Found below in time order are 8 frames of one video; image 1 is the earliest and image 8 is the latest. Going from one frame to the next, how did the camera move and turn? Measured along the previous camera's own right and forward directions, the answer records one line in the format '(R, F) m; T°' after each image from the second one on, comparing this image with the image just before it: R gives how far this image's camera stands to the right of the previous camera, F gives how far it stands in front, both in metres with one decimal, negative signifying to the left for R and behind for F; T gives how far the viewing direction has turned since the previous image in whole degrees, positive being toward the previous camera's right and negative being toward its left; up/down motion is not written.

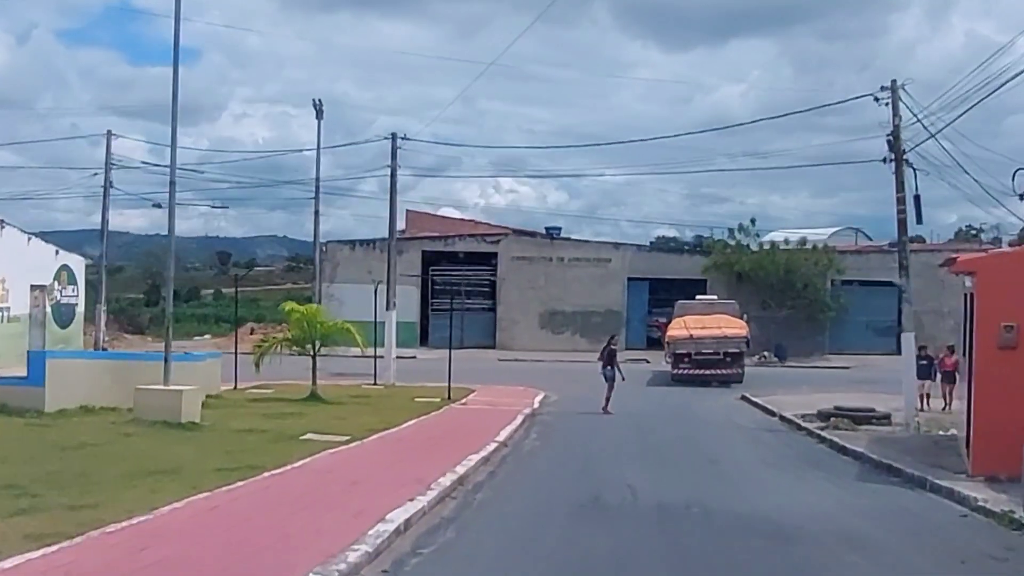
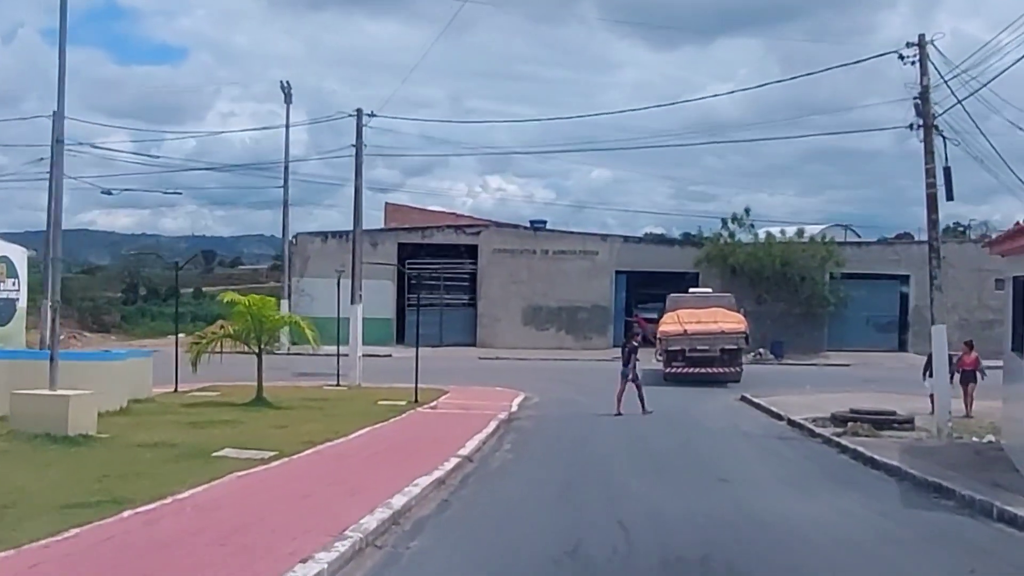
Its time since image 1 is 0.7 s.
(+0.3, +3.2) m; +1°
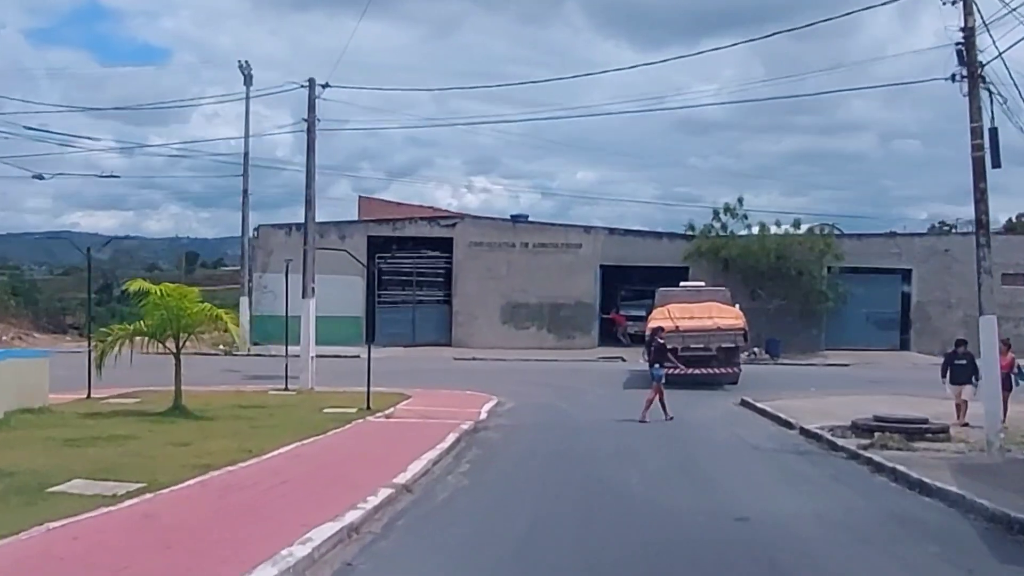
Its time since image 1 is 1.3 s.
(+0.3, +3.6) m; +1°
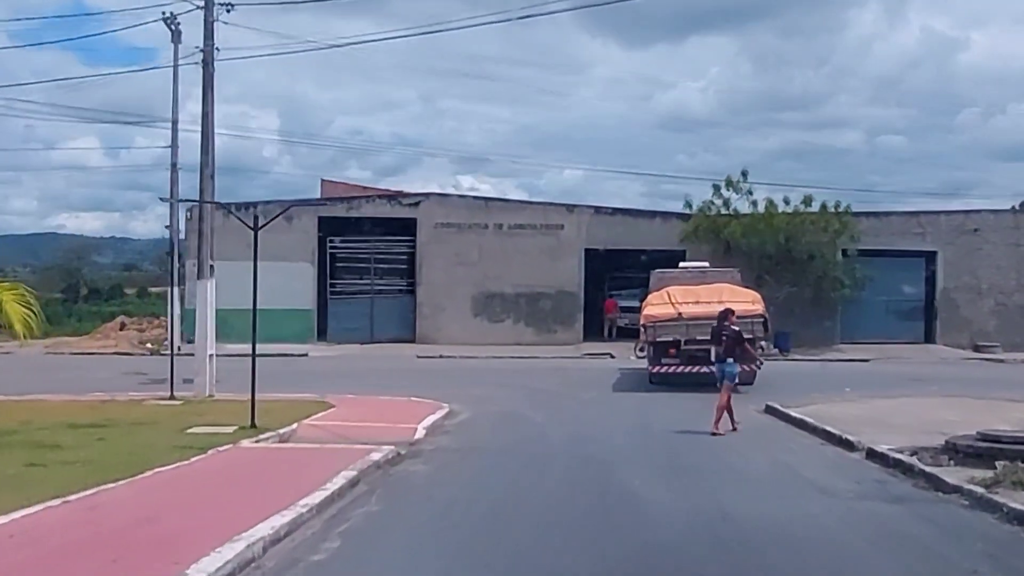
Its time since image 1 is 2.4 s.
(+0.6, +6.5) m; +1°
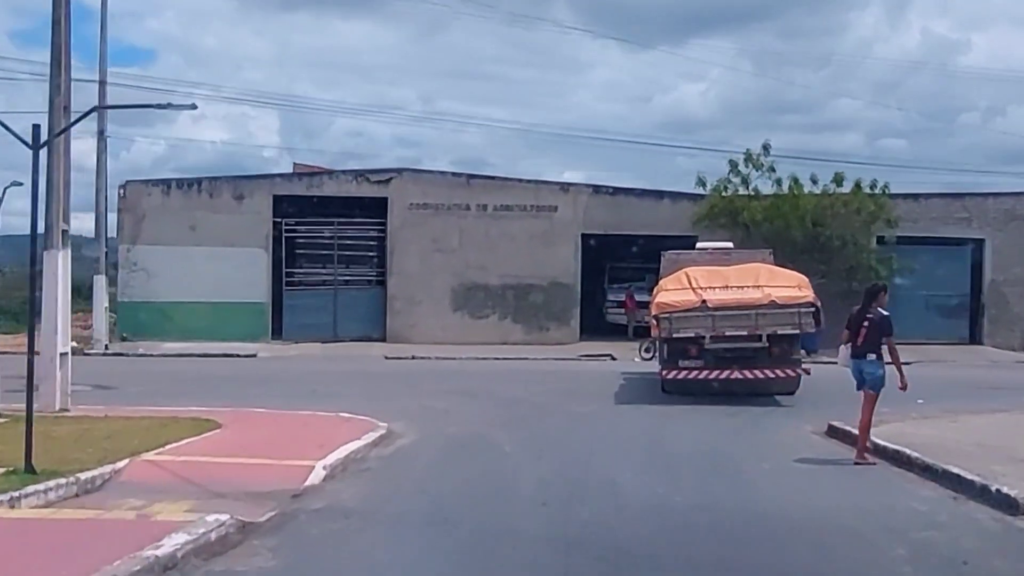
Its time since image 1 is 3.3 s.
(+0.5, +6.2) m; 0°
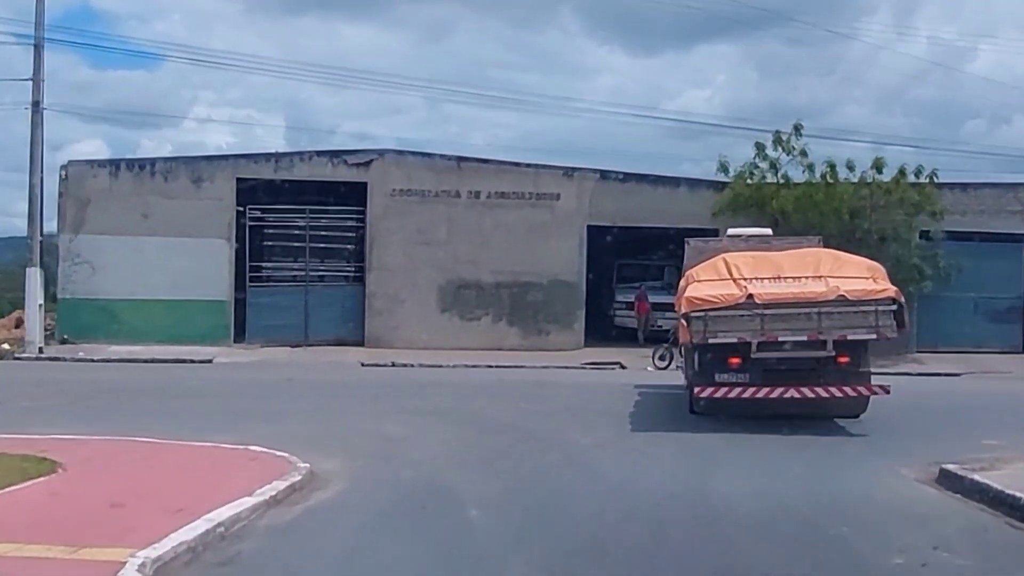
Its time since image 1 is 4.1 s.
(+0.3, +4.7) m; 0°
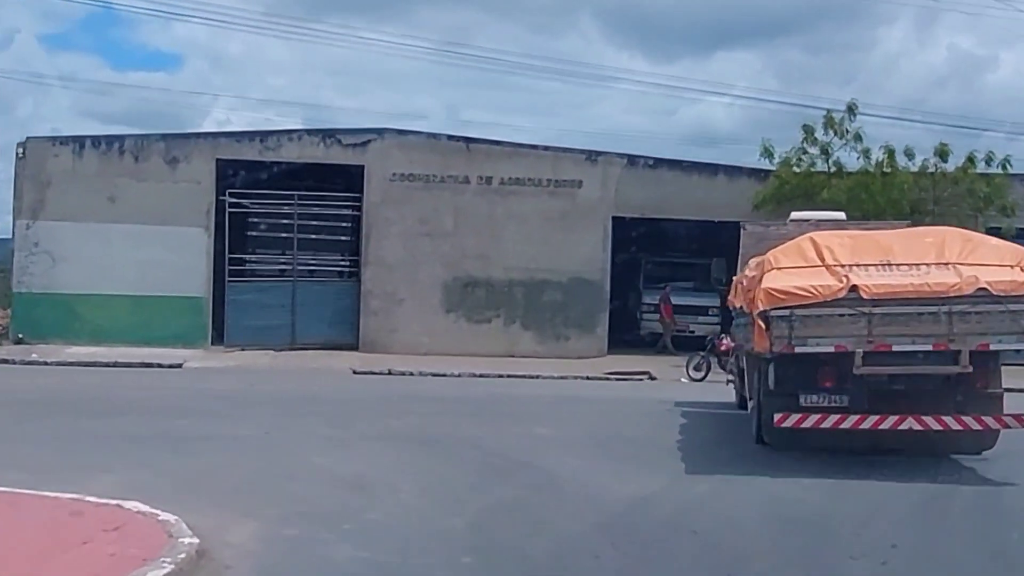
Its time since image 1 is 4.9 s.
(0.0, +4.1) m; -1°
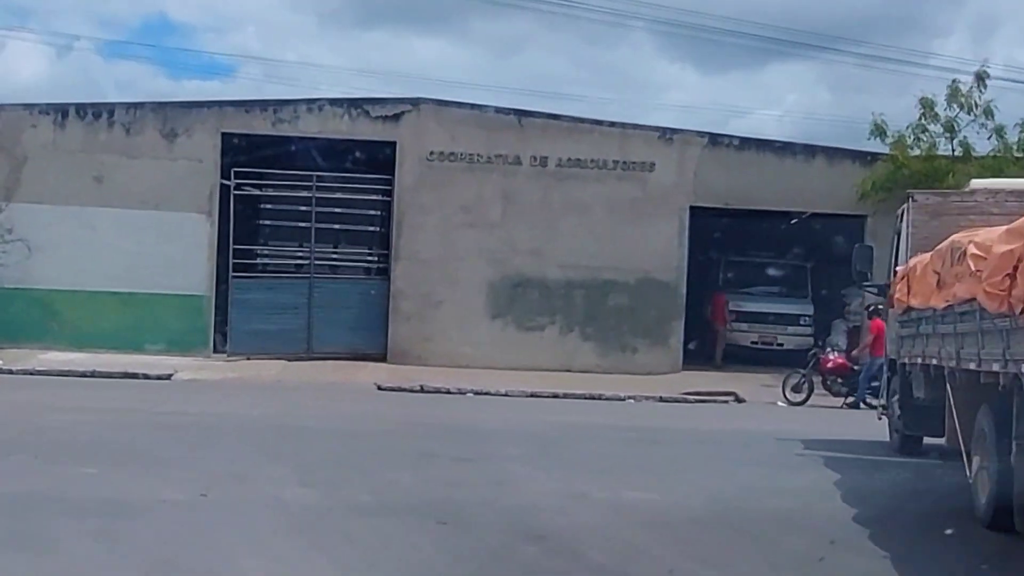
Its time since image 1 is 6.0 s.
(-0.2, +5.0) m; -2°
